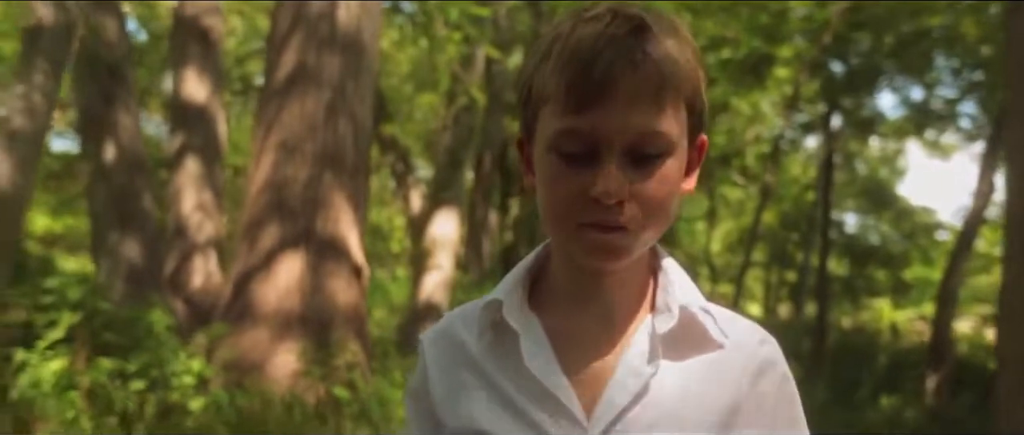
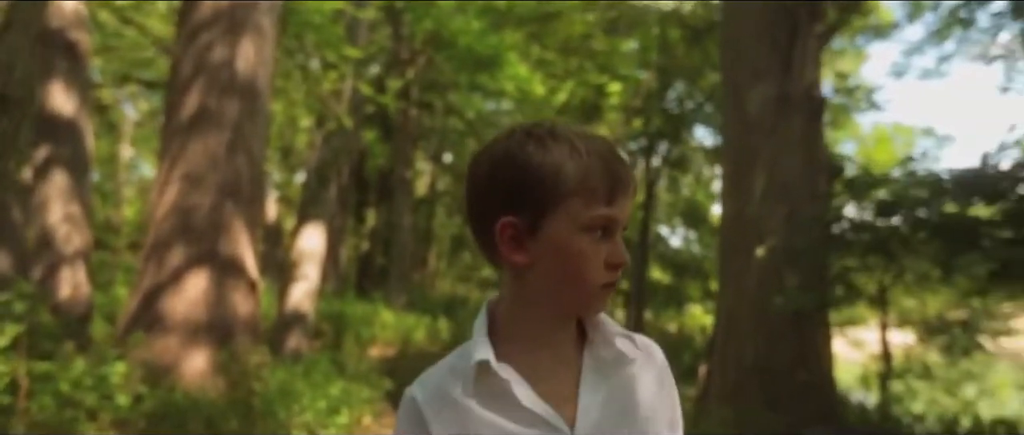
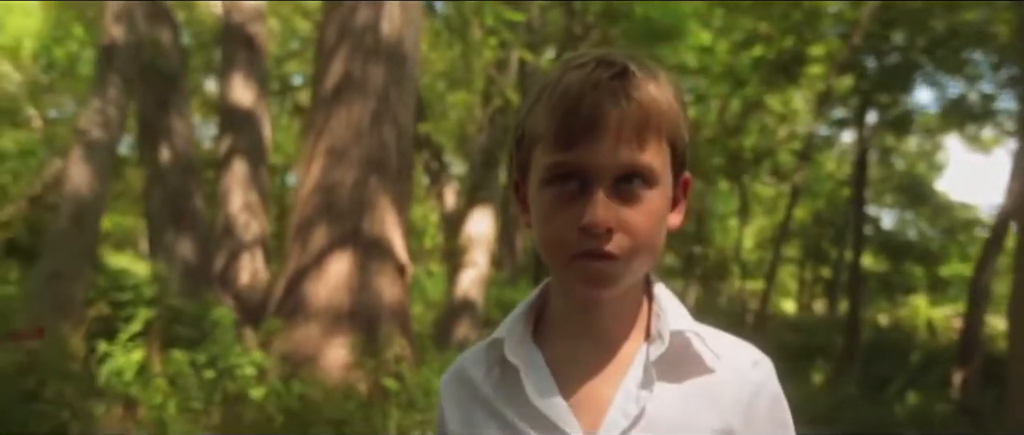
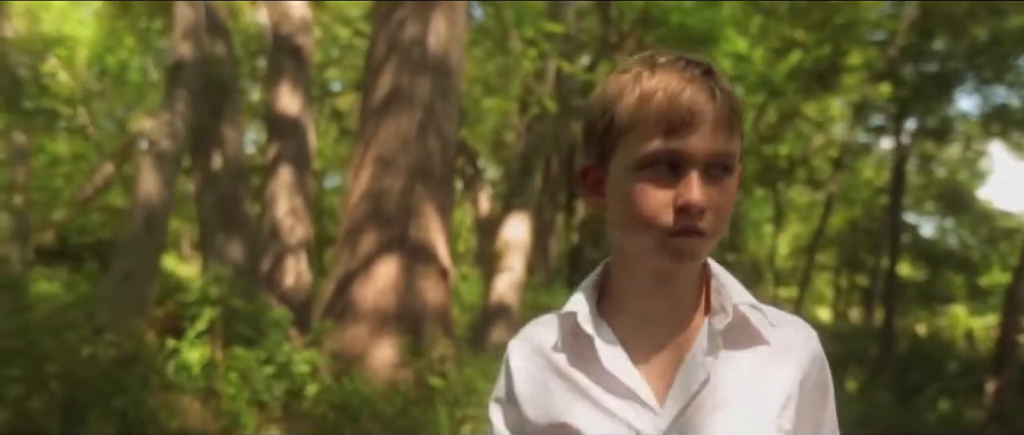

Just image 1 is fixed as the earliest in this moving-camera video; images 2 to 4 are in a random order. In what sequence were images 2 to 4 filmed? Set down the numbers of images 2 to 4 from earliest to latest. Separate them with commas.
3, 4, 2
